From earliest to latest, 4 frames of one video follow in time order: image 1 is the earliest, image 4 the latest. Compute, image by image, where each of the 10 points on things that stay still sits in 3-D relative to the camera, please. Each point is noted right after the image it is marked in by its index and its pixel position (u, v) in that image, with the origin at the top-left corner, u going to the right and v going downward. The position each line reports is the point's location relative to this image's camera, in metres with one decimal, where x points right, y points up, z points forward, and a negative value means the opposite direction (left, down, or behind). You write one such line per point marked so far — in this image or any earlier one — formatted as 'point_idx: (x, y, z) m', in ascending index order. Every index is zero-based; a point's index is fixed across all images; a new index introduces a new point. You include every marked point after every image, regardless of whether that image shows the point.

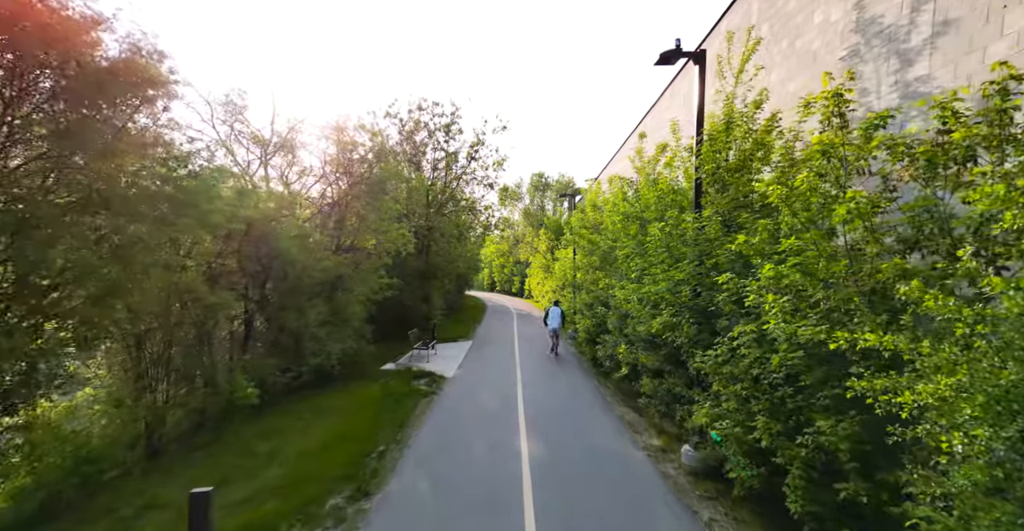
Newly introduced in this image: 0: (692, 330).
0: (+2.7, -1.0, +6.3) m
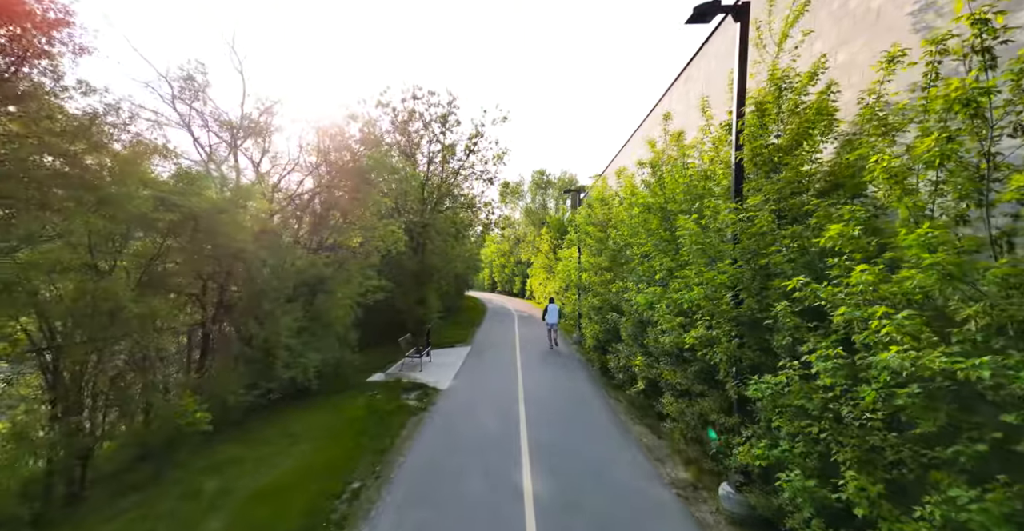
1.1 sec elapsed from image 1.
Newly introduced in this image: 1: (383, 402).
0: (+2.7, -1.0, +5.1) m
1: (-3.0, -3.2, +9.6) m
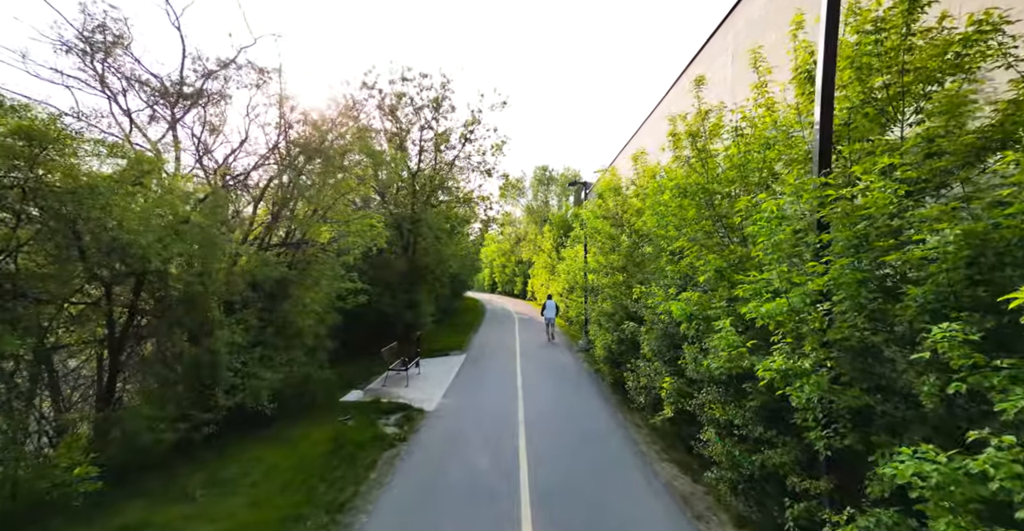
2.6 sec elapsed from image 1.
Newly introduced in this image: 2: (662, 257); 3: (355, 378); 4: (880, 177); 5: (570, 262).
0: (+2.7, -1.0, +3.4) m
1: (-3.1, -3.2, +7.9) m
2: (+3.0, +0.2, +7.8) m
3: (-4.4, -3.1, +11.5) m
4: (+3.0, +0.7, +3.4) m
5: (+2.6, +0.2, +18.3) m
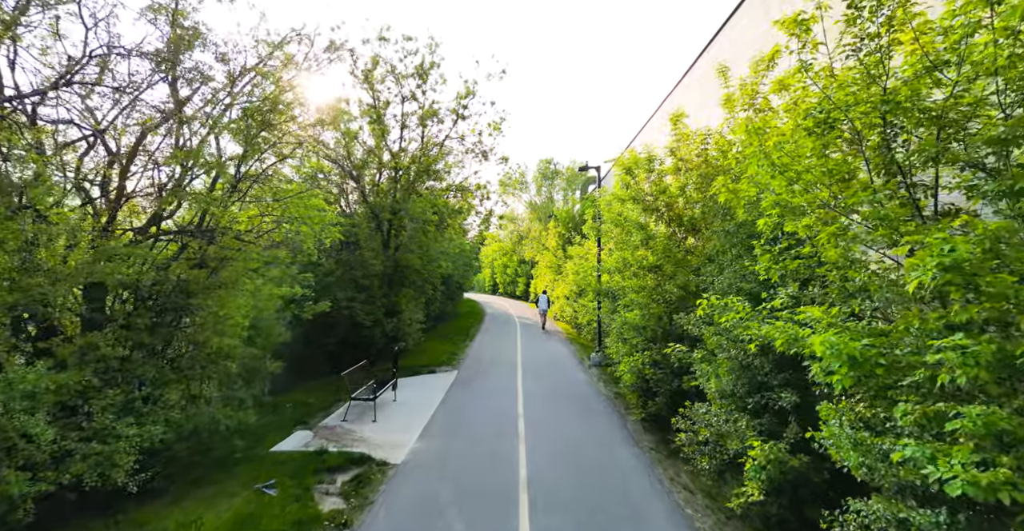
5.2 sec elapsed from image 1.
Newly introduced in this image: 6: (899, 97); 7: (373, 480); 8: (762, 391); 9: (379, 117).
0: (+2.6, -0.9, +0.8) m
1: (-3.1, -3.1, +5.3) m
2: (+3.0, +0.2, +5.2) m
3: (-4.4, -3.1, +8.9) m
4: (+3.0, +0.8, +0.7) m
5: (+2.6, +0.2, +15.7) m
6: (+2.7, +1.1, +2.9) m
7: (-2.1, -3.2, +6.2) m
8: (+2.8, -1.4, +4.5) m
9: (-4.1, +4.6, +12.8) m
